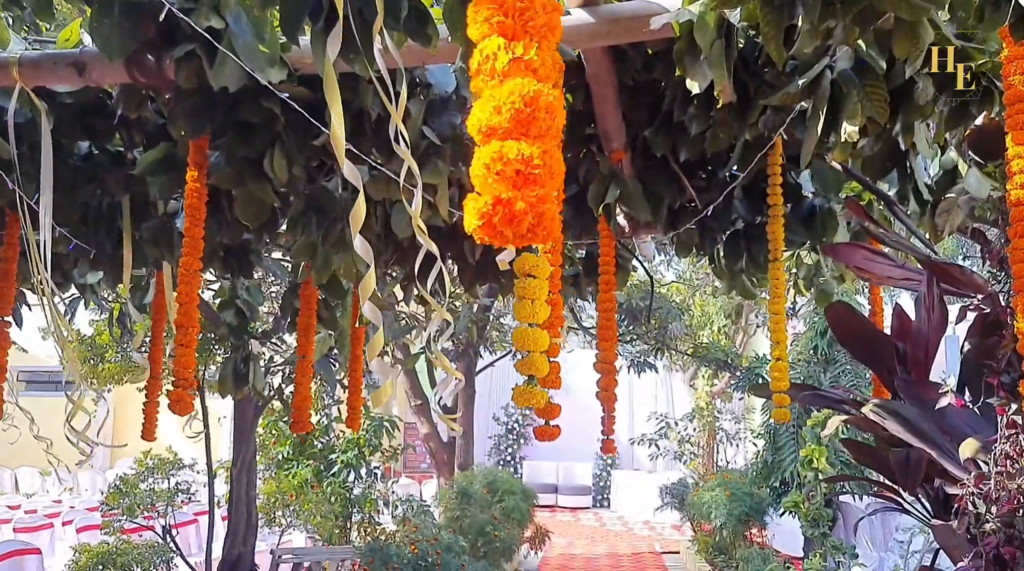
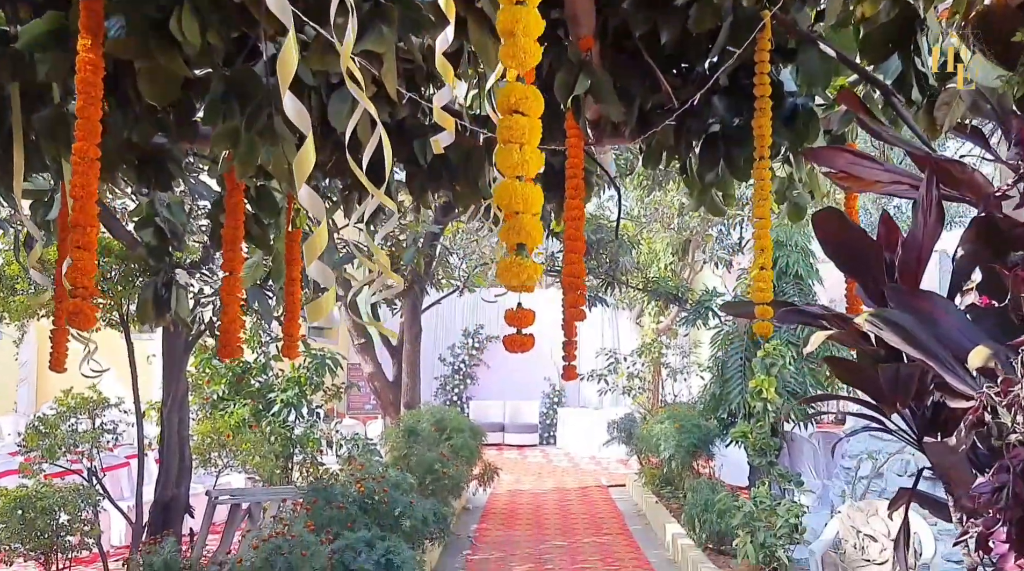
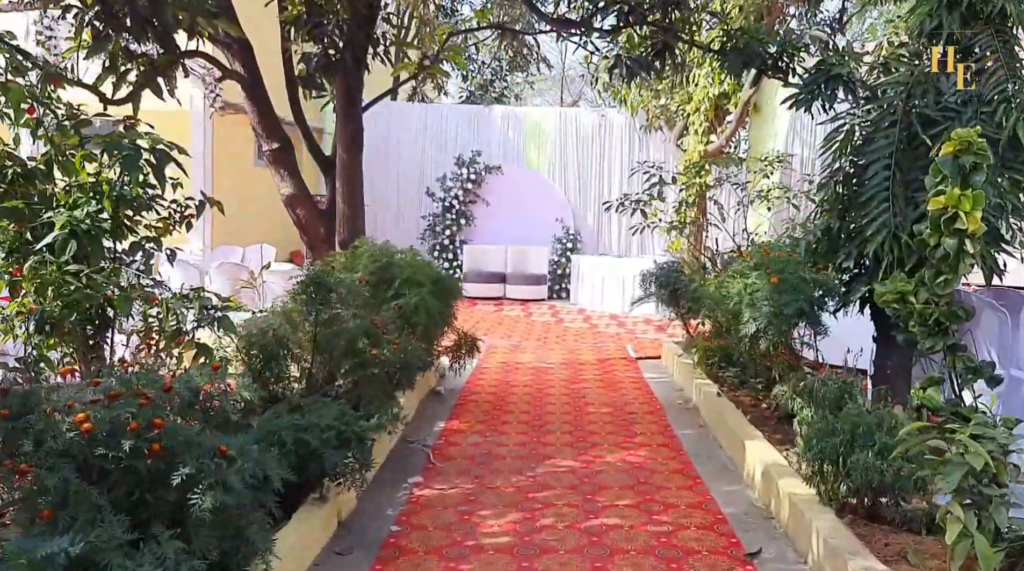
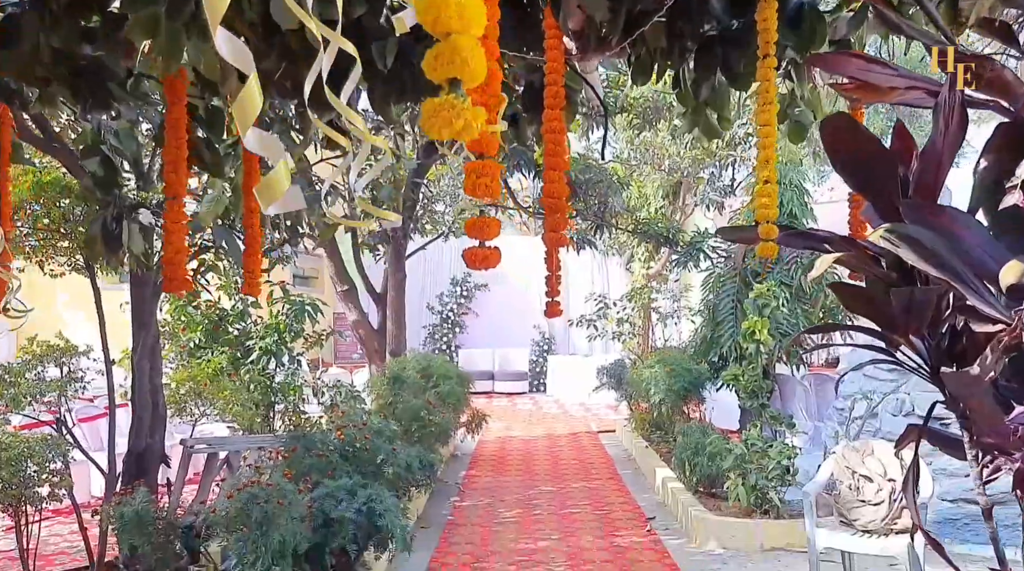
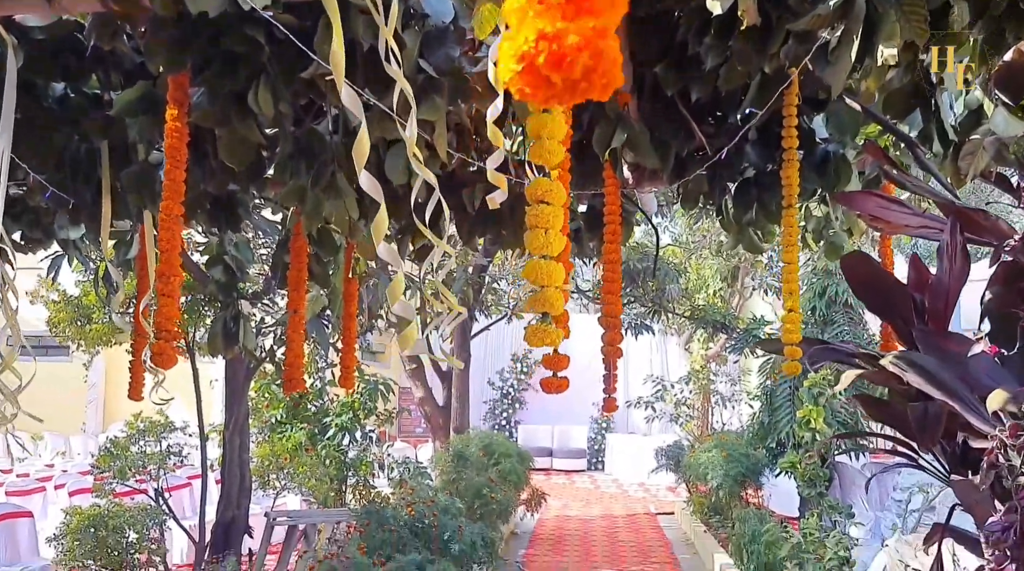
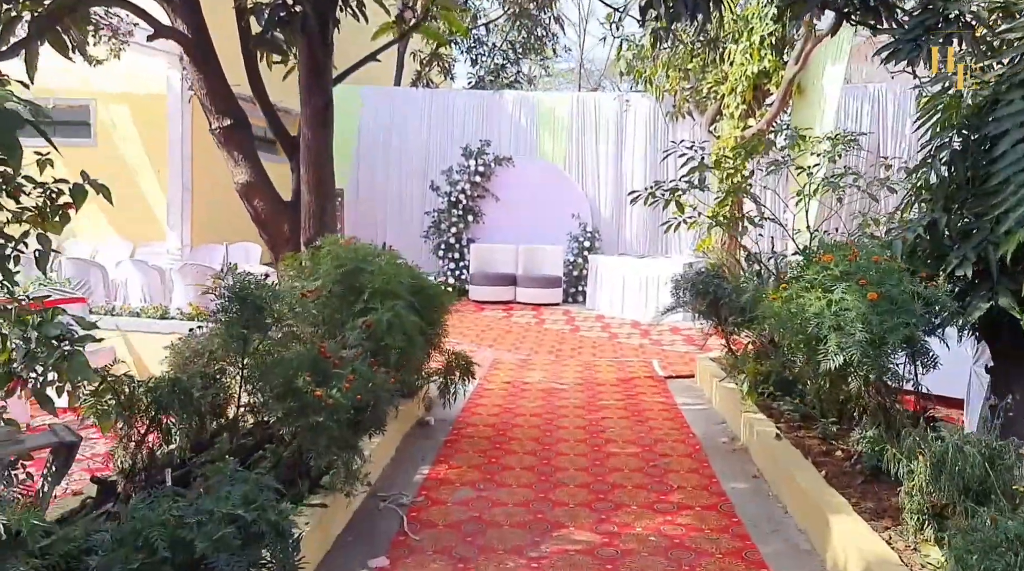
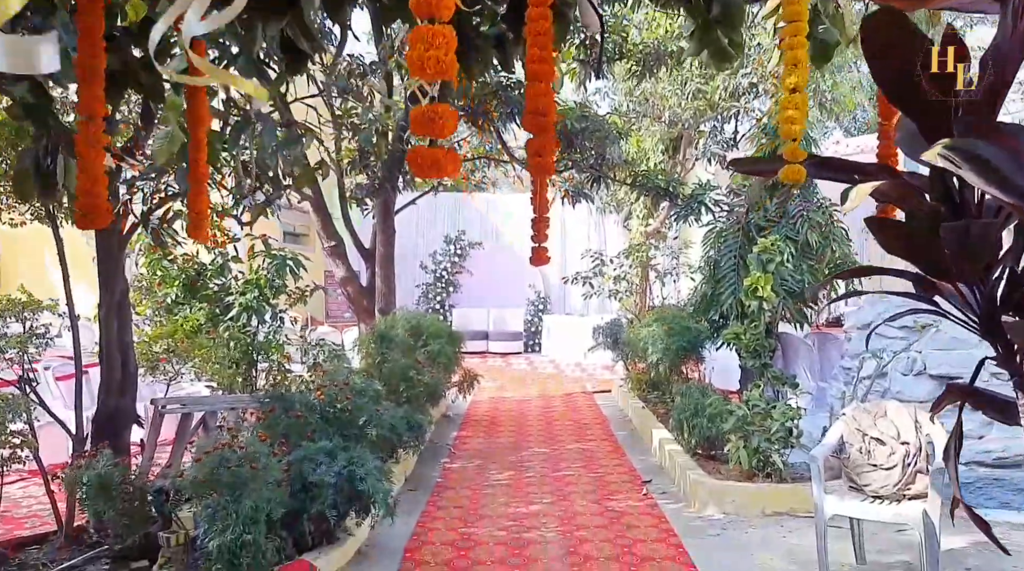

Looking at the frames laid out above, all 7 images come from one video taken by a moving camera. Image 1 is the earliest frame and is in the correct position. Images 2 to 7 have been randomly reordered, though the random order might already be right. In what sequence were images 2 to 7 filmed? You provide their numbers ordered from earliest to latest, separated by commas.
5, 2, 4, 7, 3, 6
